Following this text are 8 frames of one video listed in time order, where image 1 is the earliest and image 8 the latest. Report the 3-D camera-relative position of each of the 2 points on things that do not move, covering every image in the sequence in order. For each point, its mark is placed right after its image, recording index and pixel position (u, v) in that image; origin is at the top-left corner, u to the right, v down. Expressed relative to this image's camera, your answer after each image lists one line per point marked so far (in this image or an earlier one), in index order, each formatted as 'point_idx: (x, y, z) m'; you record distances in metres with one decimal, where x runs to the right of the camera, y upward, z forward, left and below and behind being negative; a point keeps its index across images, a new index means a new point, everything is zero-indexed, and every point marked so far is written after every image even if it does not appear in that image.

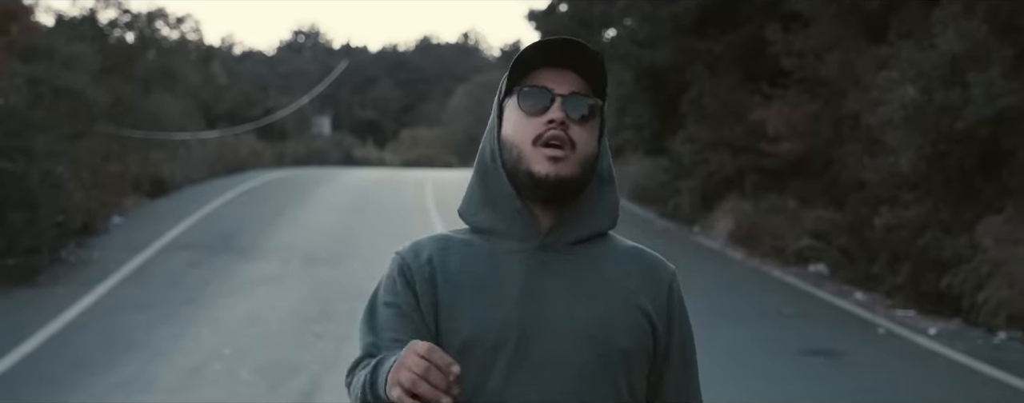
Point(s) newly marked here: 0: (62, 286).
0: (-4.8, -0.9, +13.6) m
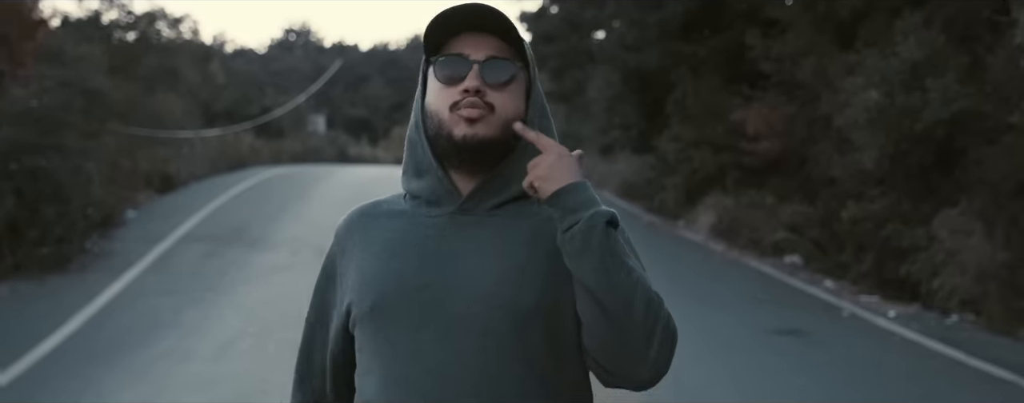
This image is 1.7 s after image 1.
0: (-4.9, -0.8, +14.7) m
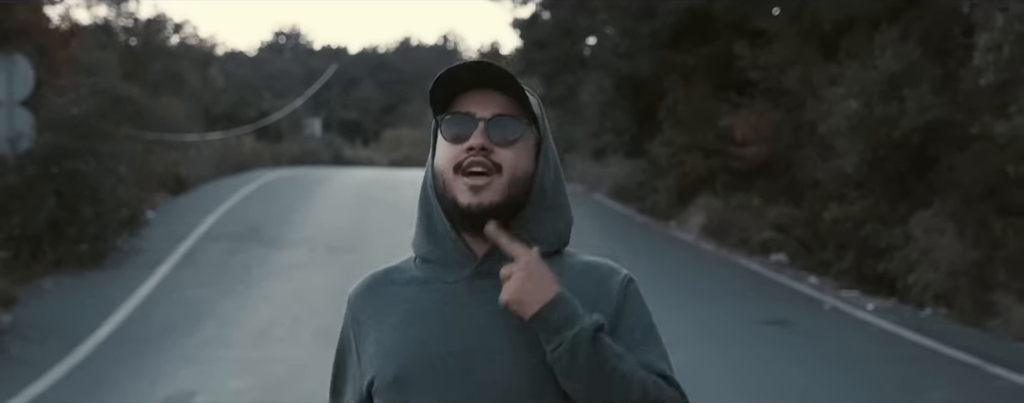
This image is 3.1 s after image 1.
0: (-4.8, -0.8, +15.8) m
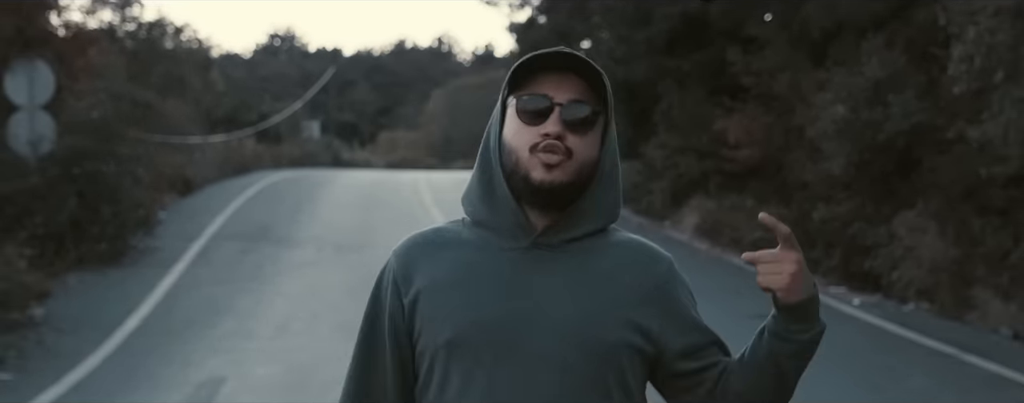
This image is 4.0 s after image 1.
0: (-4.8, -0.8, +16.5) m
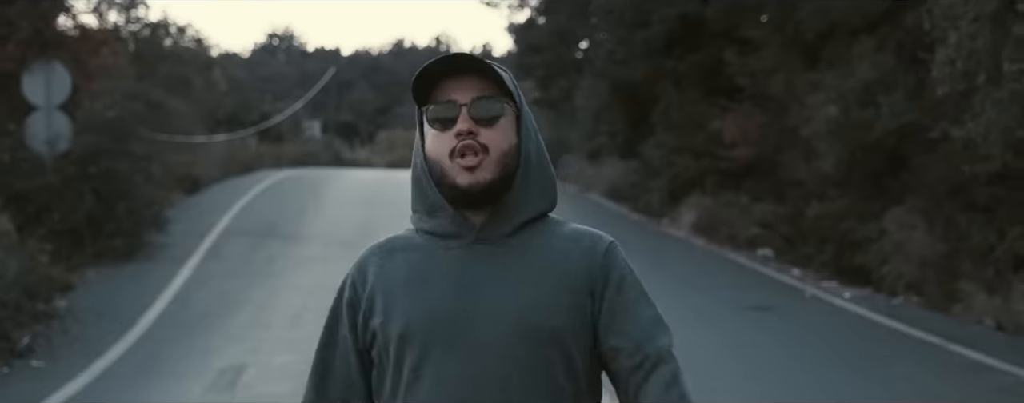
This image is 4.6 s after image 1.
0: (-4.7, -0.8, +17.0) m
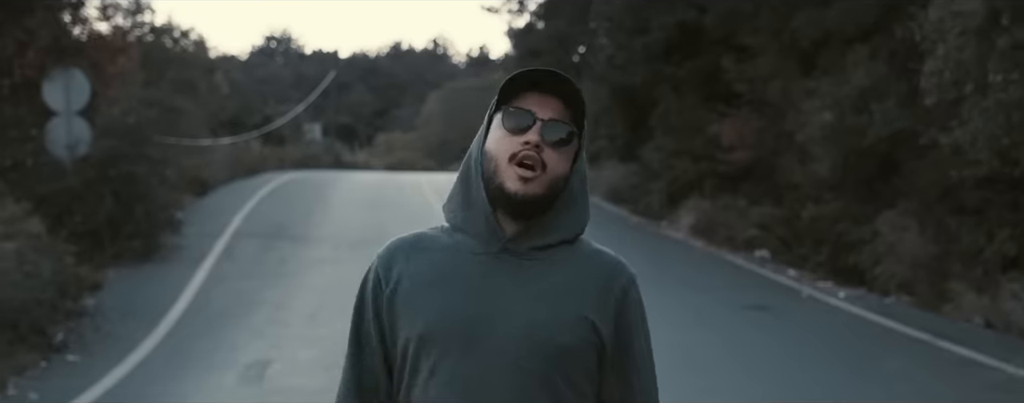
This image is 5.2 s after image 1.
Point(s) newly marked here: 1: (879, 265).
0: (-4.7, -0.8, +17.5) m
1: (+4.9, -0.8, +17.1) m
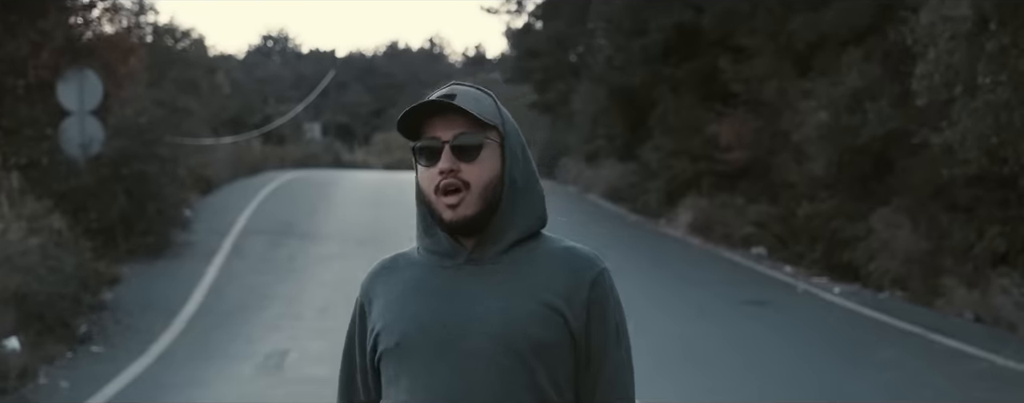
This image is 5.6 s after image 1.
0: (-4.6, -0.8, +18.0) m
1: (+5.0, -0.8, +17.5) m
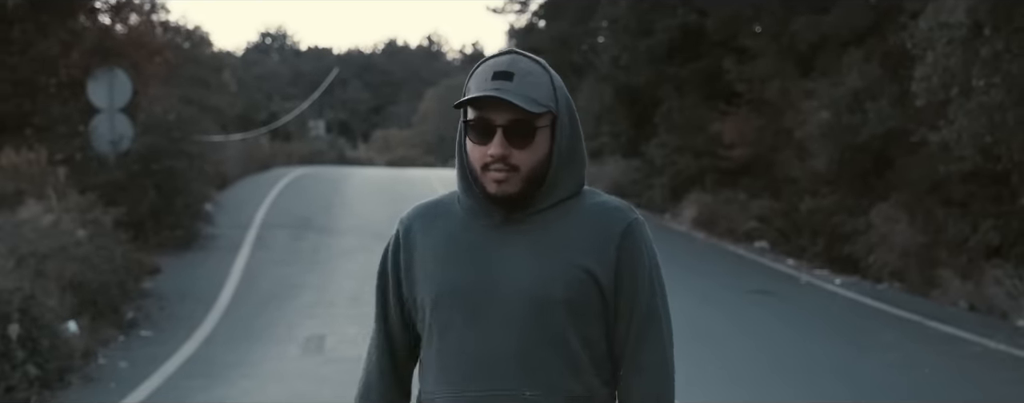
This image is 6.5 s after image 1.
0: (-4.4, -0.7, +18.7) m
1: (+5.2, -0.8, +18.3) m
